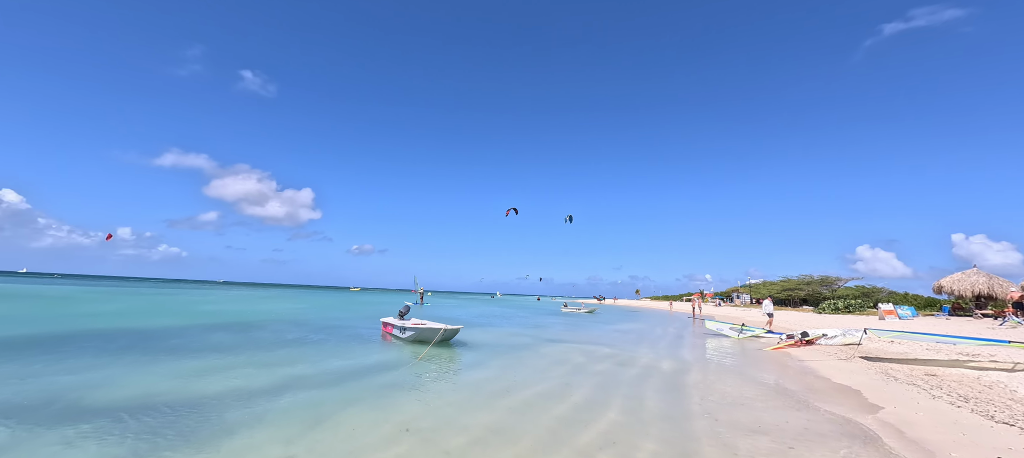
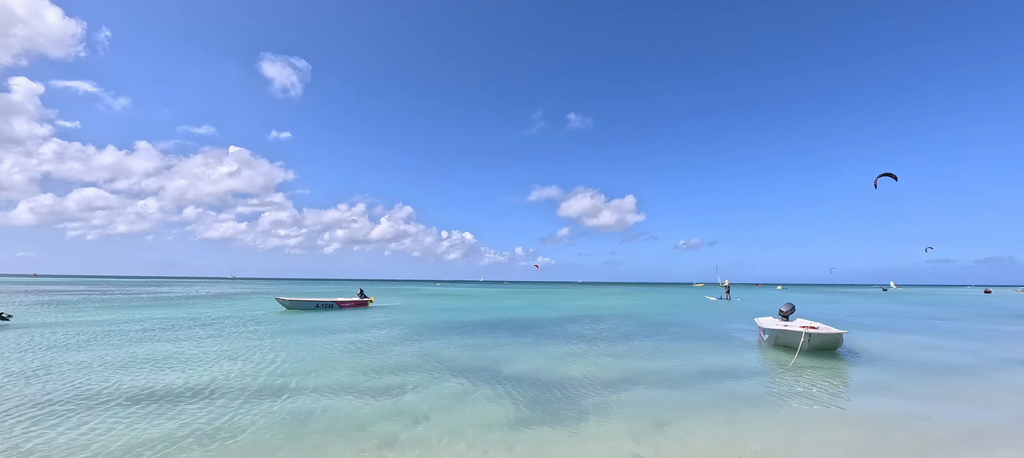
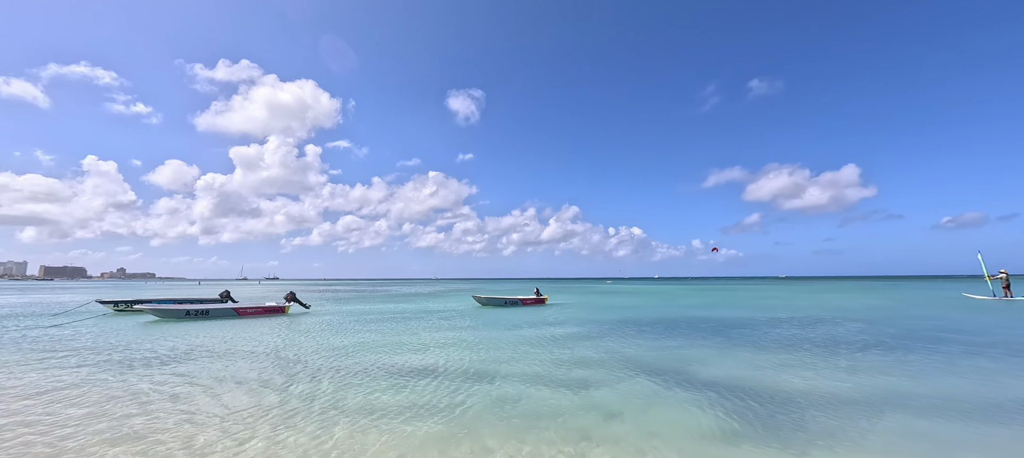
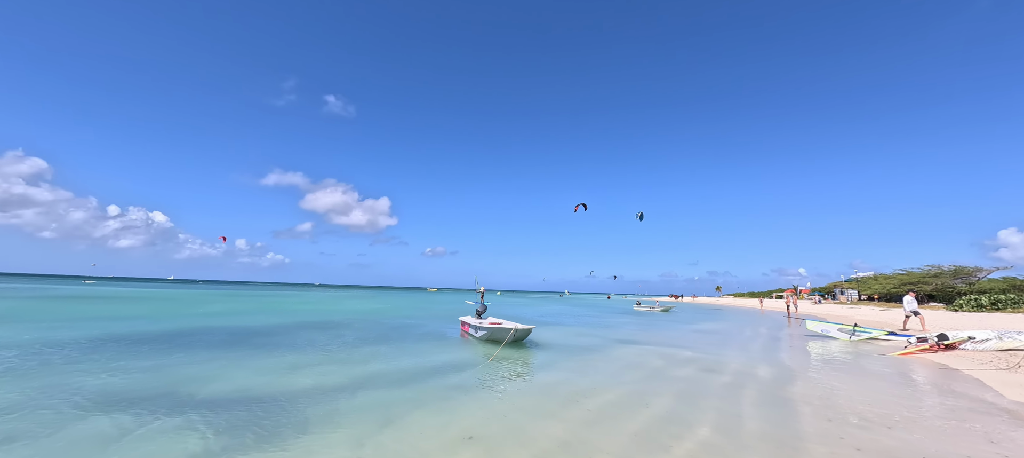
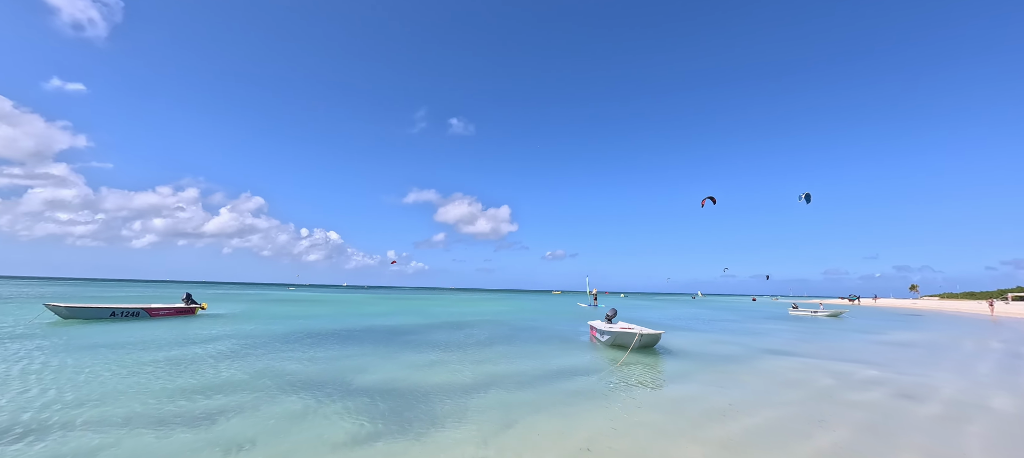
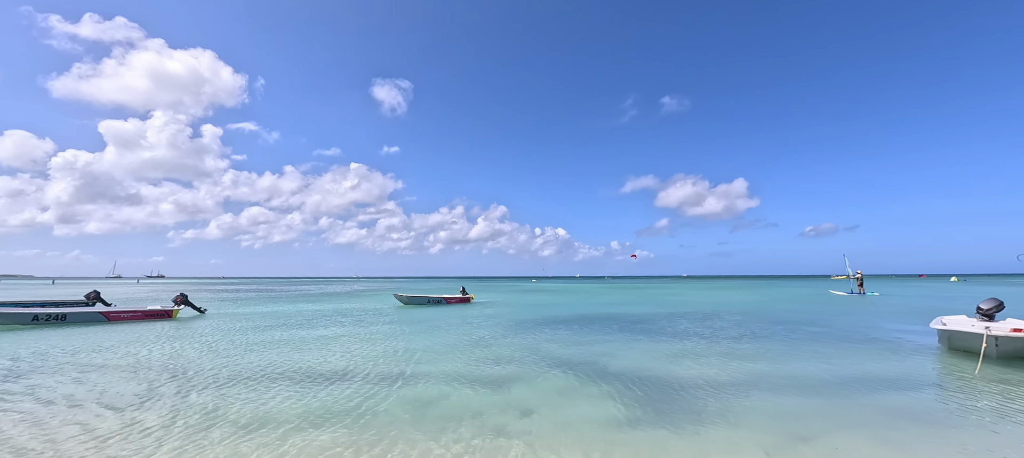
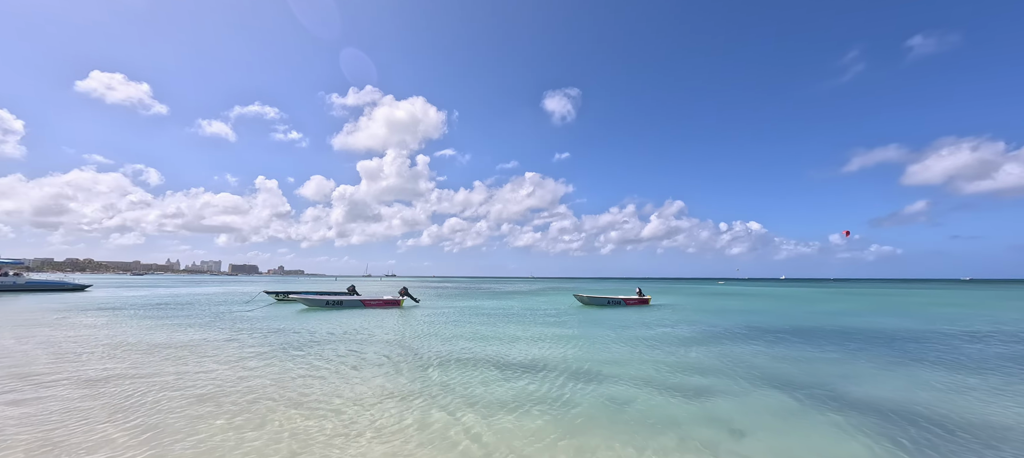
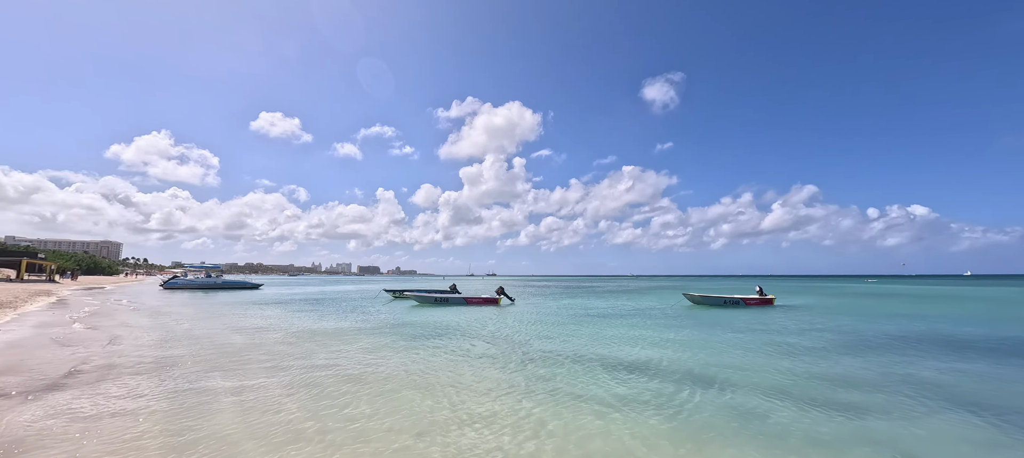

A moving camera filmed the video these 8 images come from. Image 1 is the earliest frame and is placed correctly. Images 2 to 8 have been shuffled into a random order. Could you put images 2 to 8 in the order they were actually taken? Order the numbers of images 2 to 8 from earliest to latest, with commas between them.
4, 5, 2, 6, 3, 7, 8
